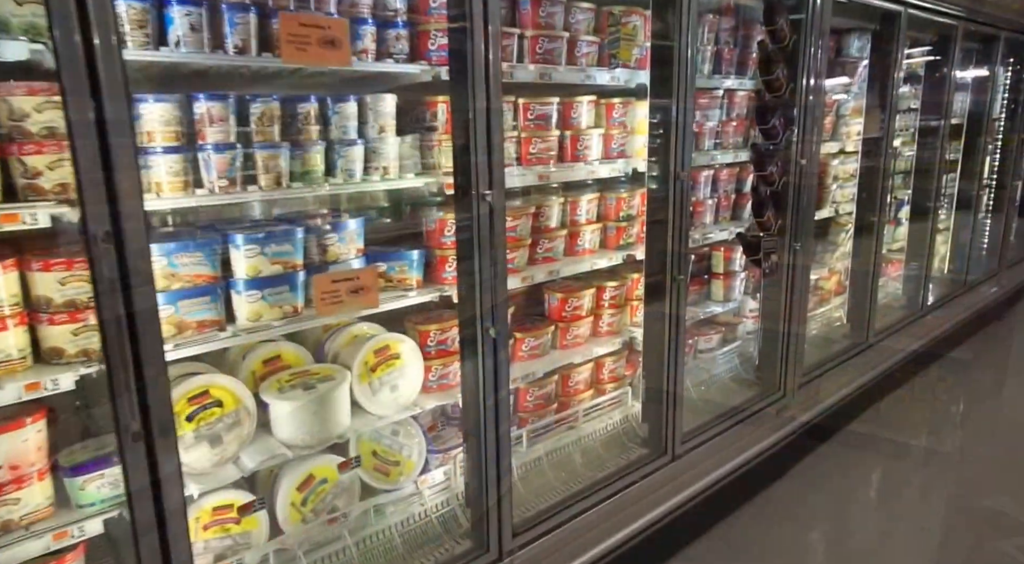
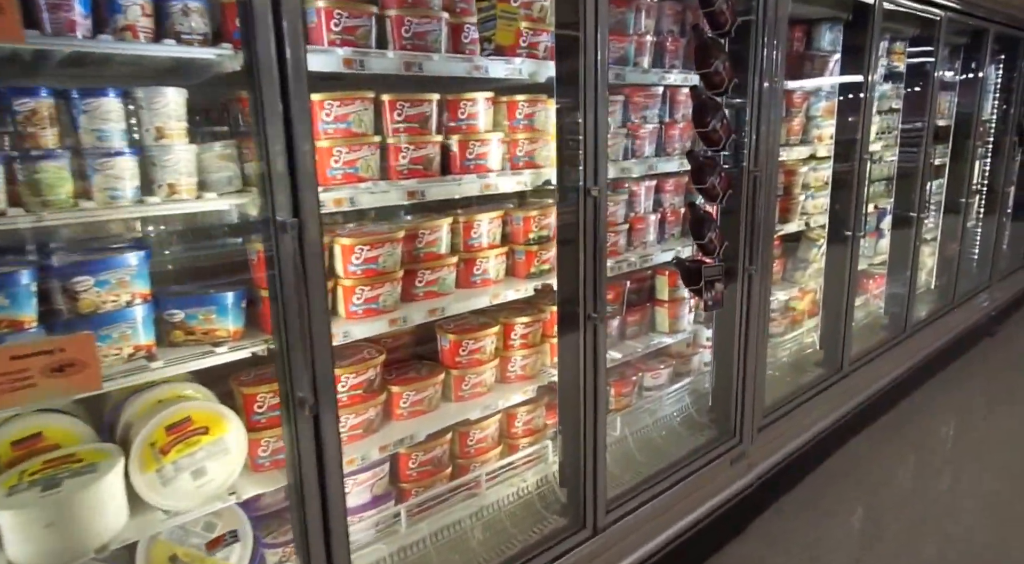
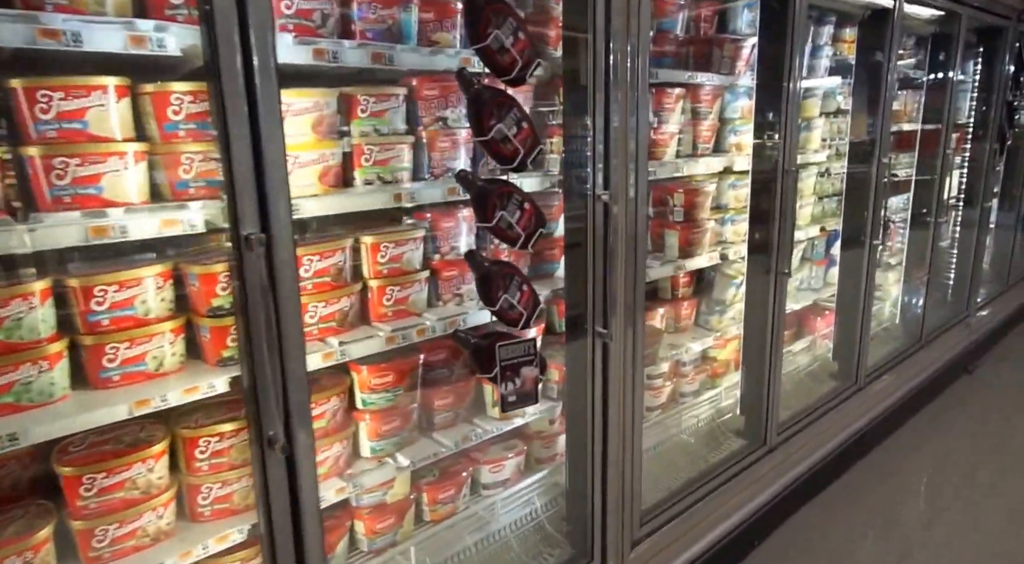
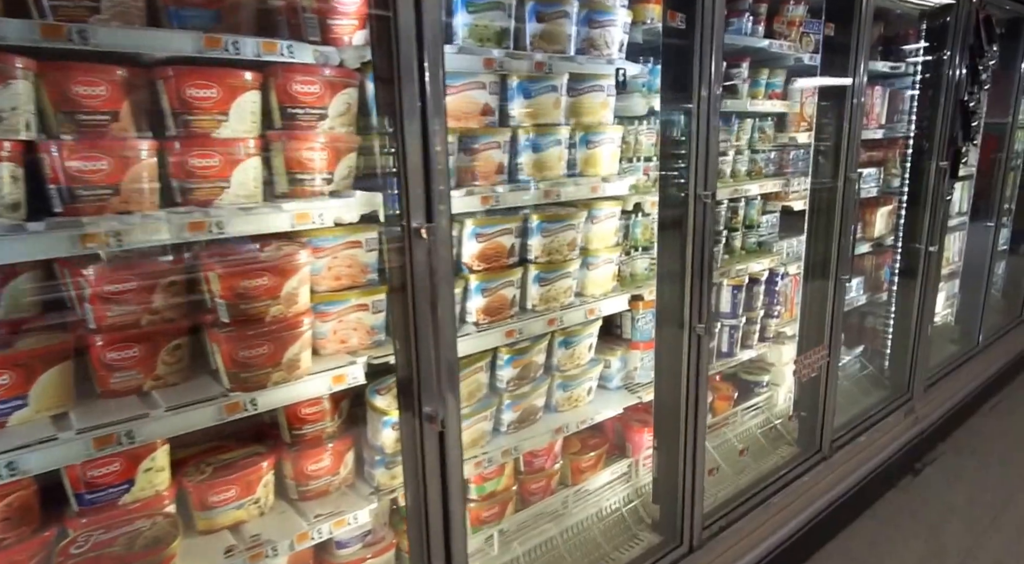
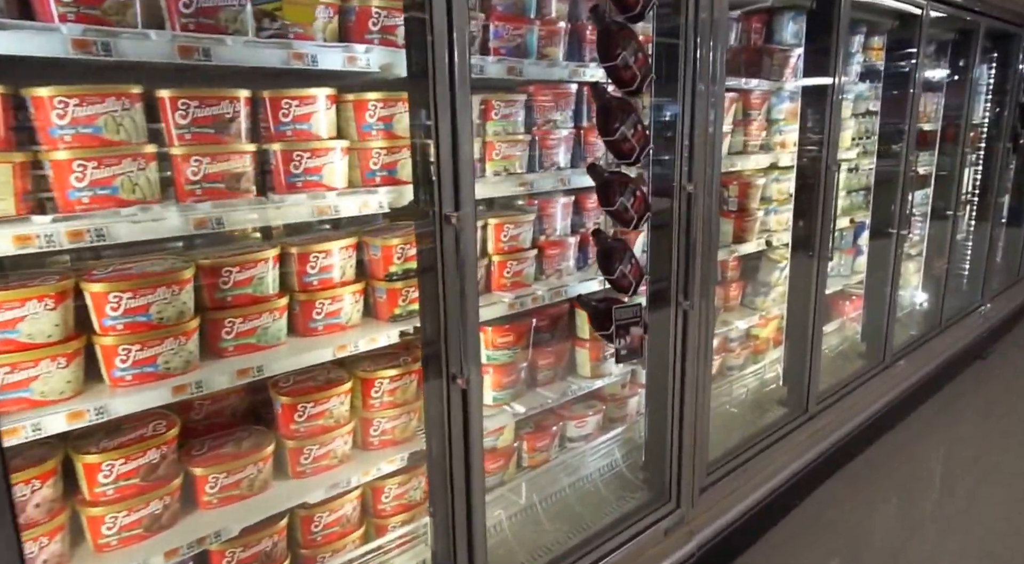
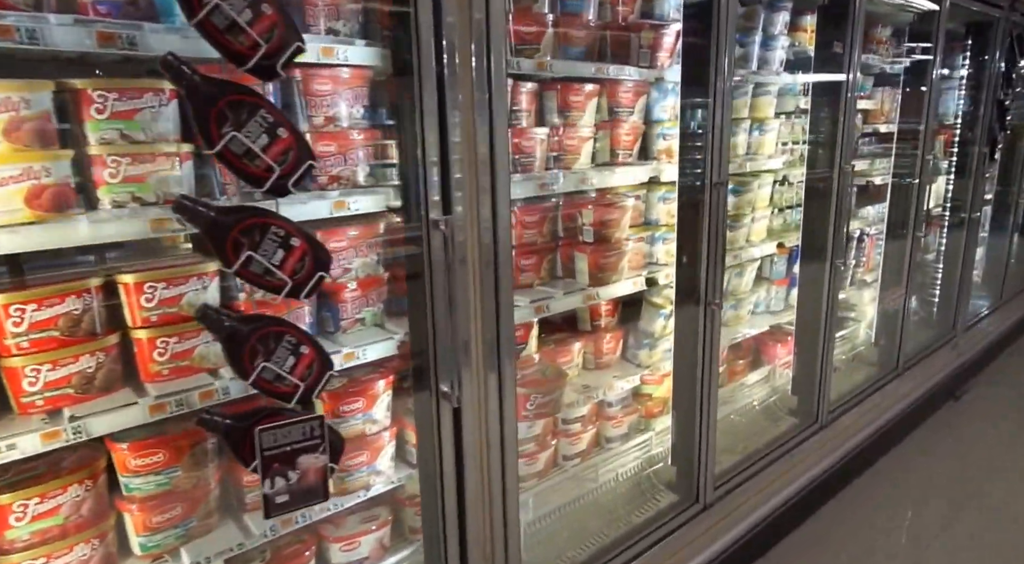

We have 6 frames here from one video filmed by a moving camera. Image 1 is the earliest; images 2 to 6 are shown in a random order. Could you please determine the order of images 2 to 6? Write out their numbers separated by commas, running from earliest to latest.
2, 5, 3, 6, 4
